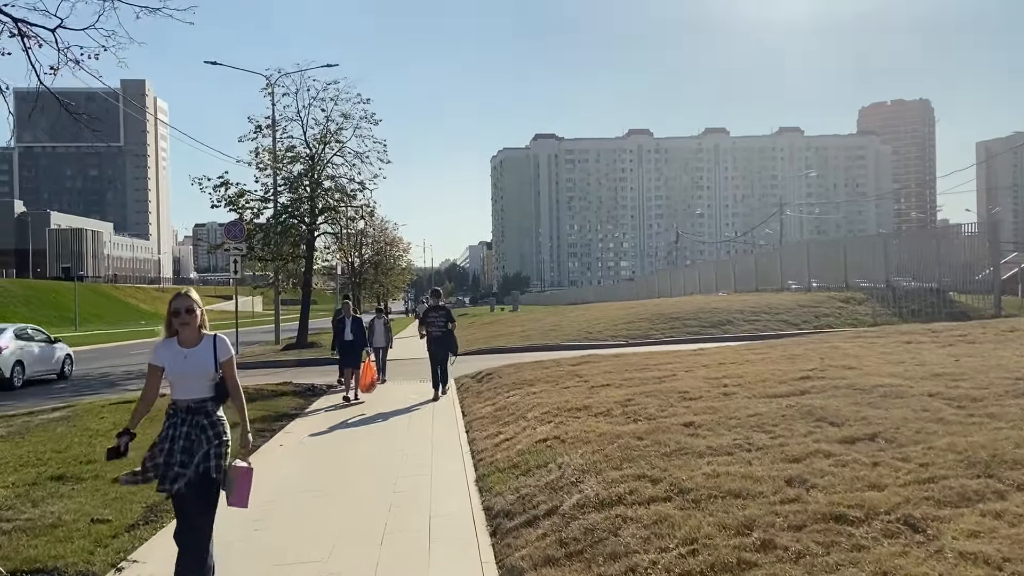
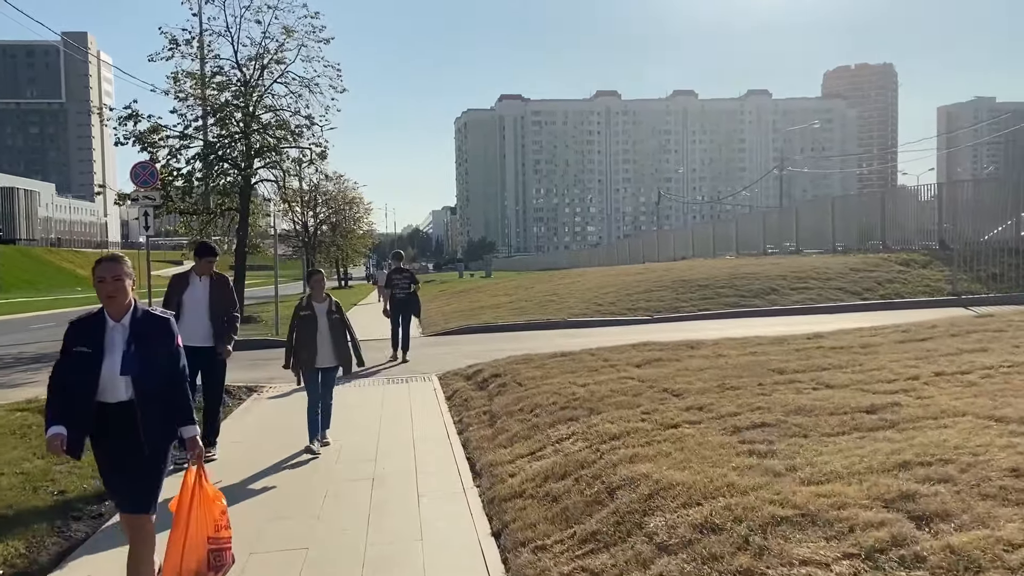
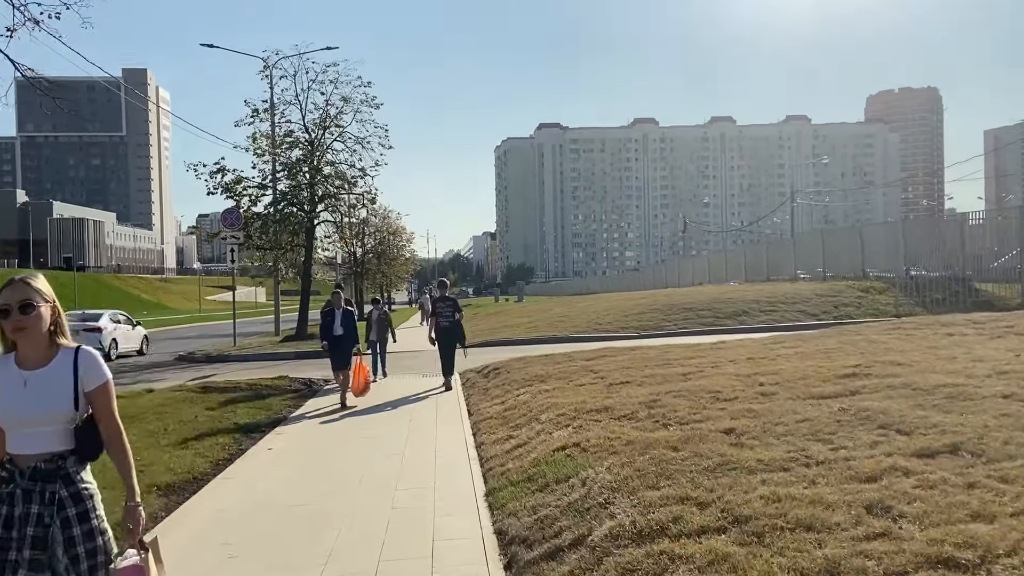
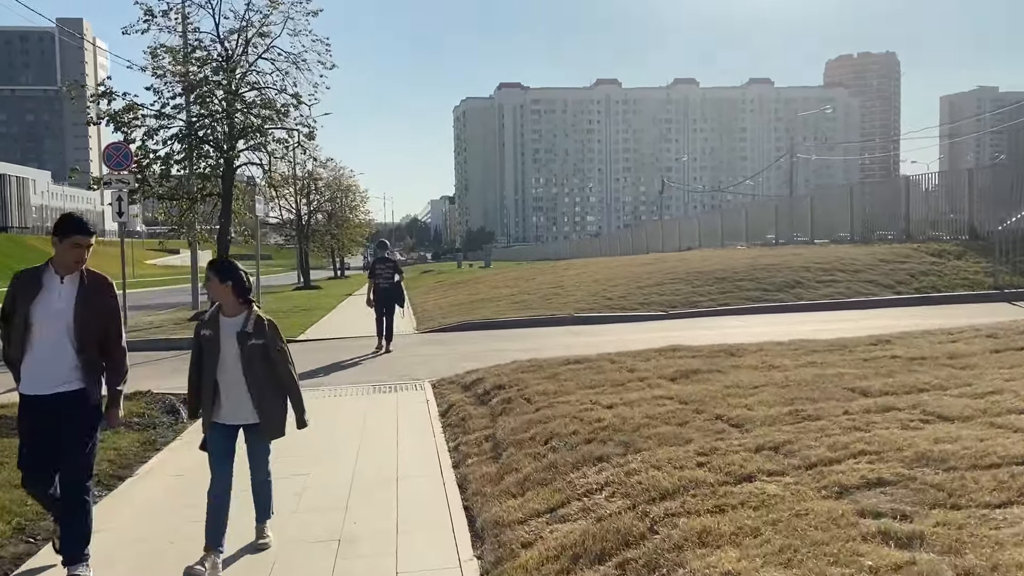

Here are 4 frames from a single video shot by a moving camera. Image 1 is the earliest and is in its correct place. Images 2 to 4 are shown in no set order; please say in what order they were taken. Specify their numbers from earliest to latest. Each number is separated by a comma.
3, 2, 4
